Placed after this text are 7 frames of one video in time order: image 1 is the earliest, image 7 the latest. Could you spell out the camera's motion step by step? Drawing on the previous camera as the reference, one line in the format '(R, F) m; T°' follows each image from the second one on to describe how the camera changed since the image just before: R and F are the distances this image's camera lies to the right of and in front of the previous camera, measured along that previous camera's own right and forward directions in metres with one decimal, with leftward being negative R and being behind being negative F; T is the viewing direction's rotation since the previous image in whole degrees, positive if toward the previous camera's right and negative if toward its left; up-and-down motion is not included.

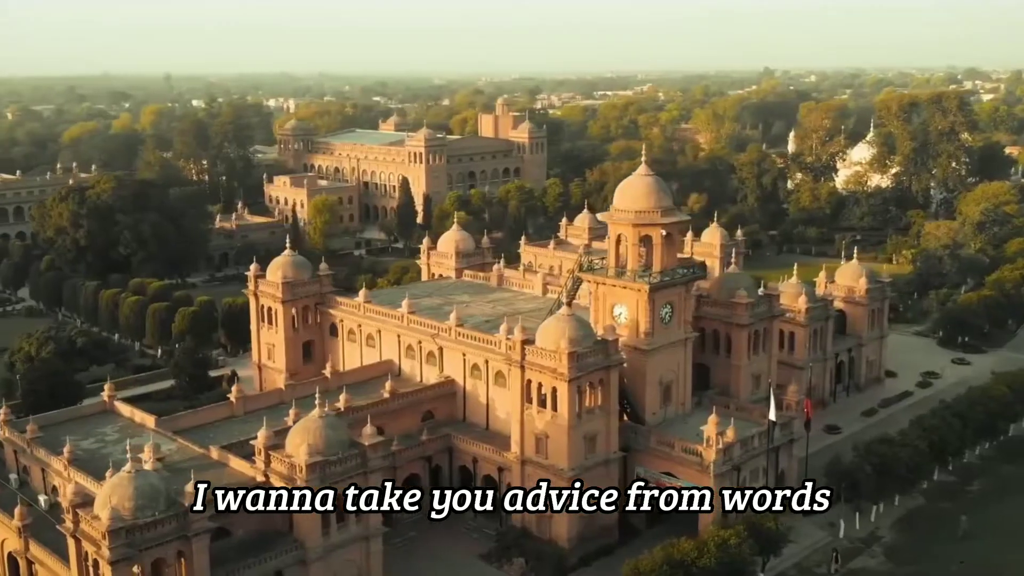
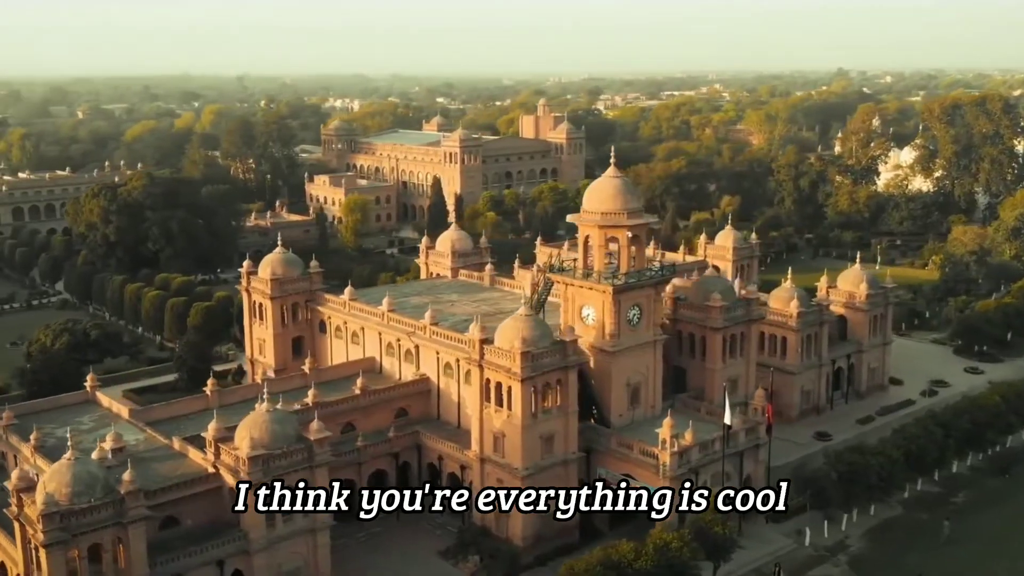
(+3.6, -0.2) m; -4°
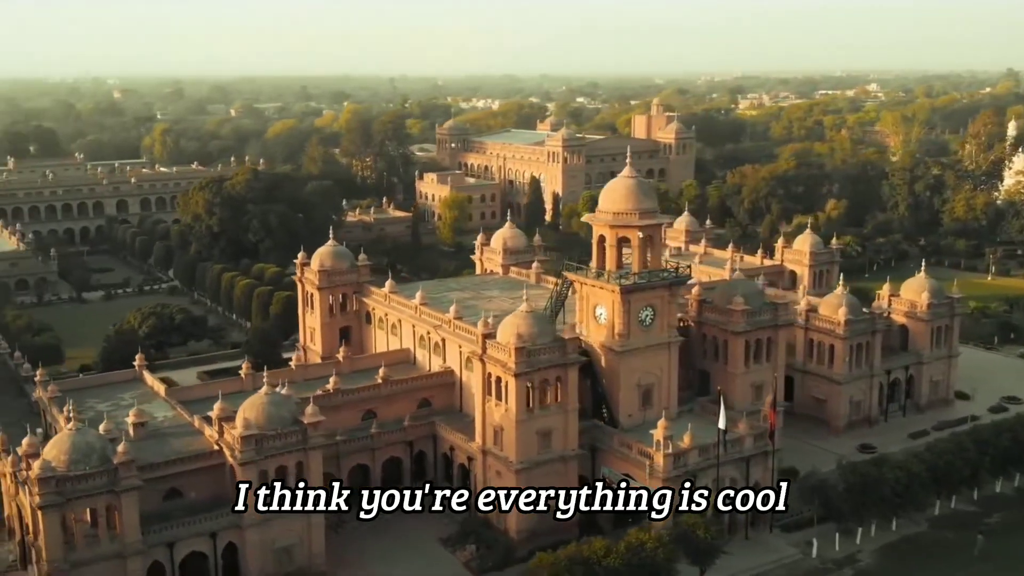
(+4.8, -0.3) m; -8°
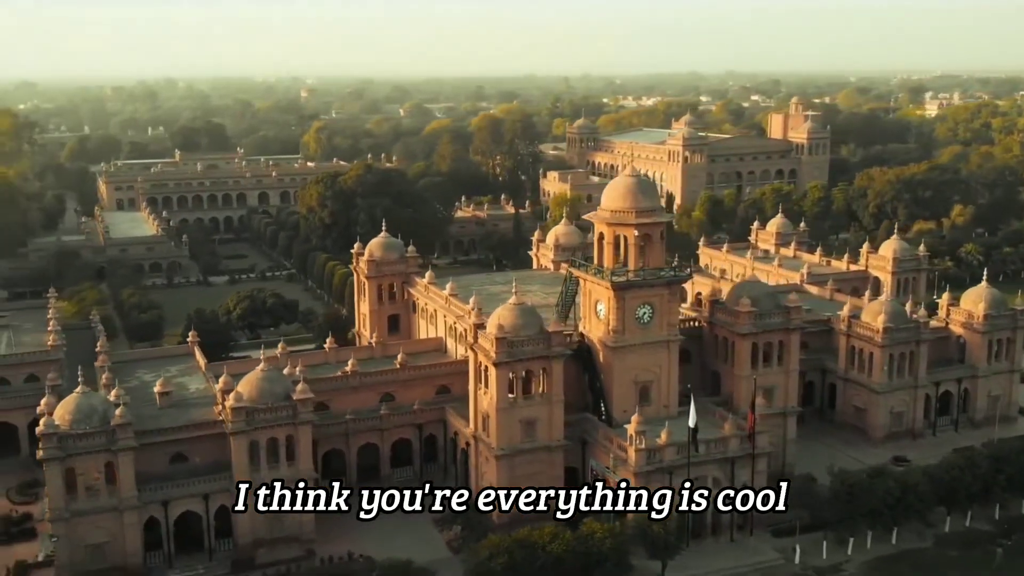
(+6.4, -0.7) m; -10°
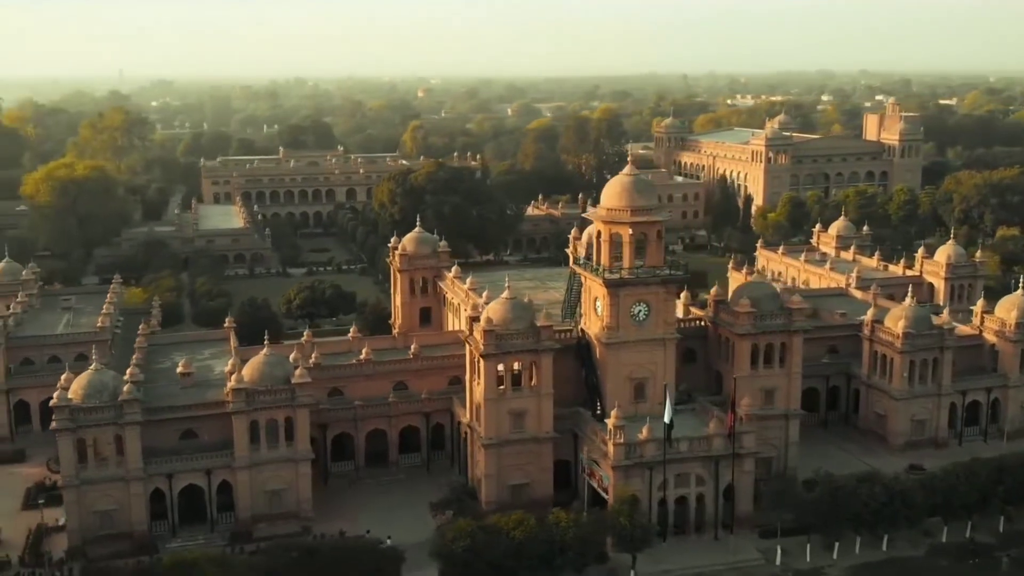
(+4.5, -0.7) m; -7°
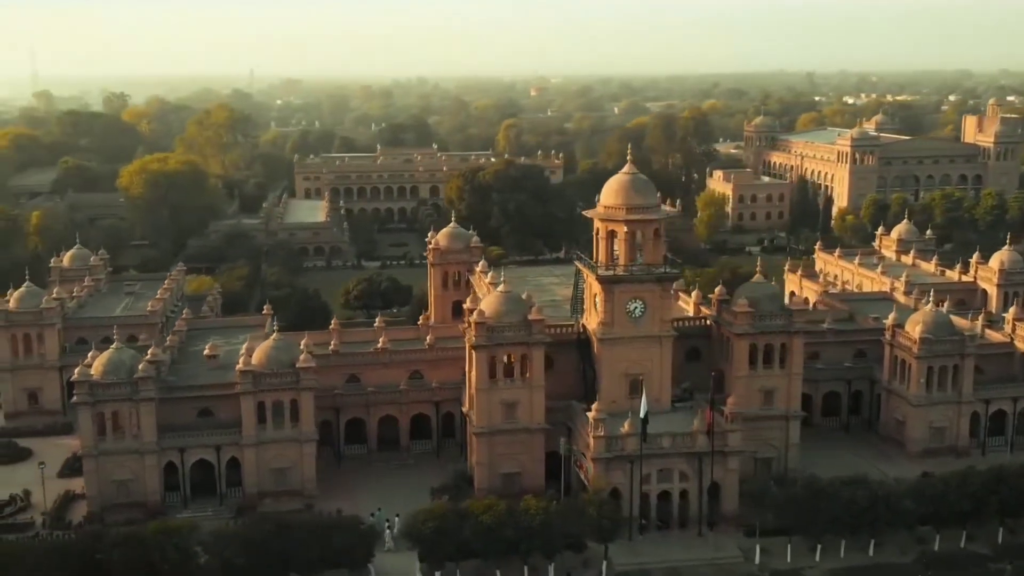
(+4.5, -0.8) m; -7°
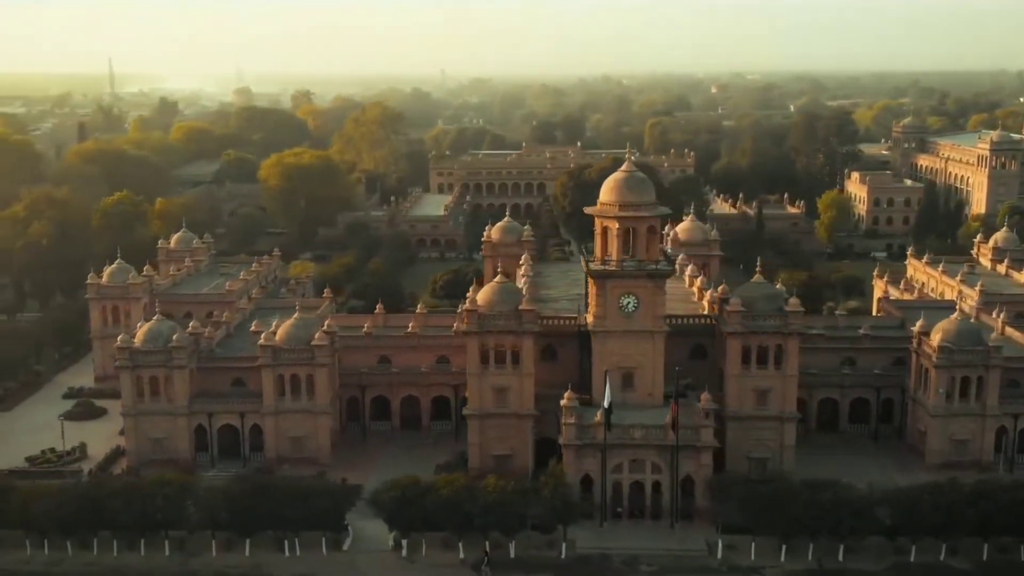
(+7.3, -1.1) m; -10°
